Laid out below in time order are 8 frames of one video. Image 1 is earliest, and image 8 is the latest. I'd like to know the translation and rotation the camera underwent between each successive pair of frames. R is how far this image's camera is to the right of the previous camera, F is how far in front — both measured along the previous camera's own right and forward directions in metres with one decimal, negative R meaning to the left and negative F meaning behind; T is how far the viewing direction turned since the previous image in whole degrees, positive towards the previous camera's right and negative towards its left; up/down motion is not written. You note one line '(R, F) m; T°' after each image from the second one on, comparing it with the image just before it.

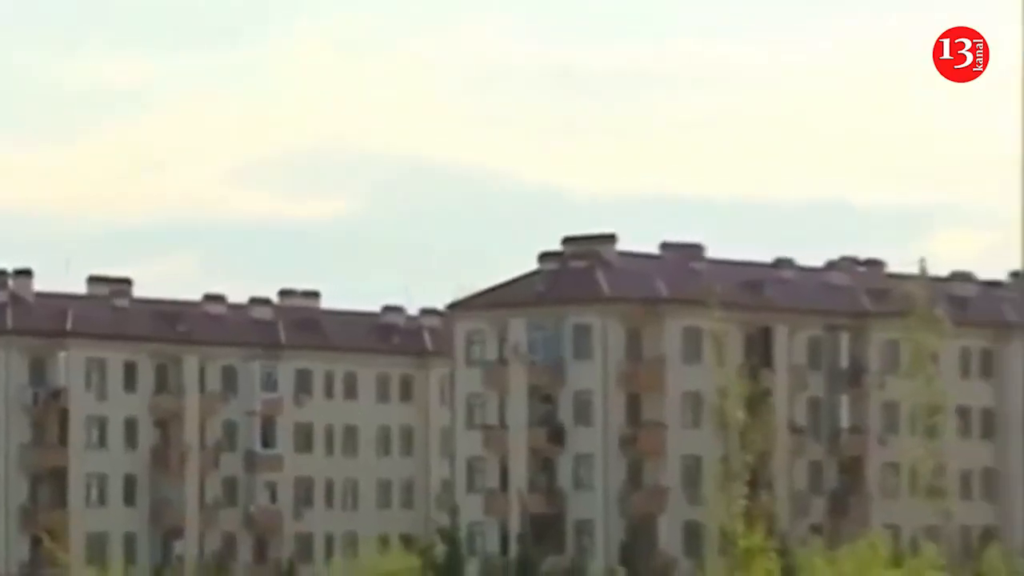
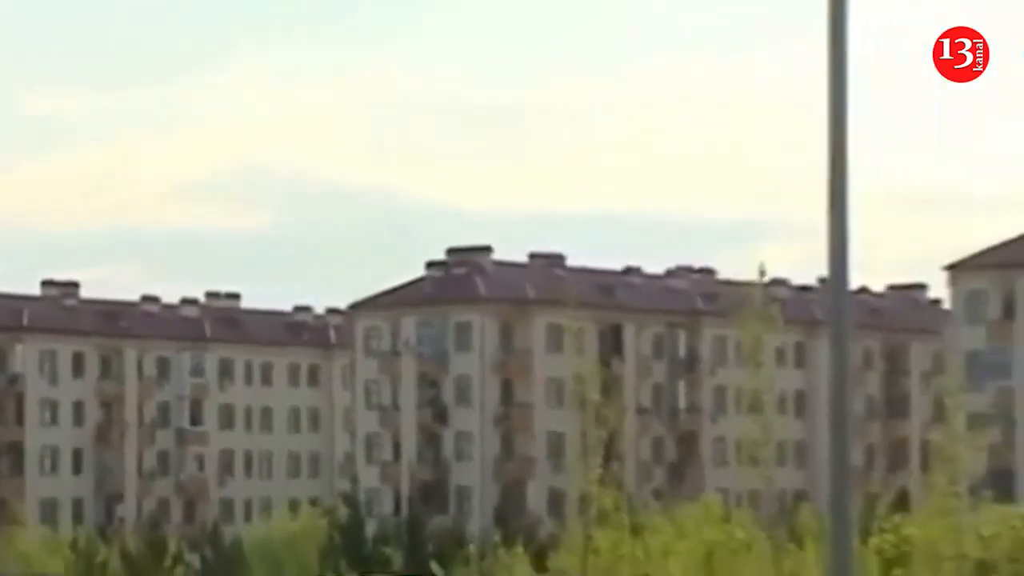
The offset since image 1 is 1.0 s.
(+0.9, -3.6) m; +2°
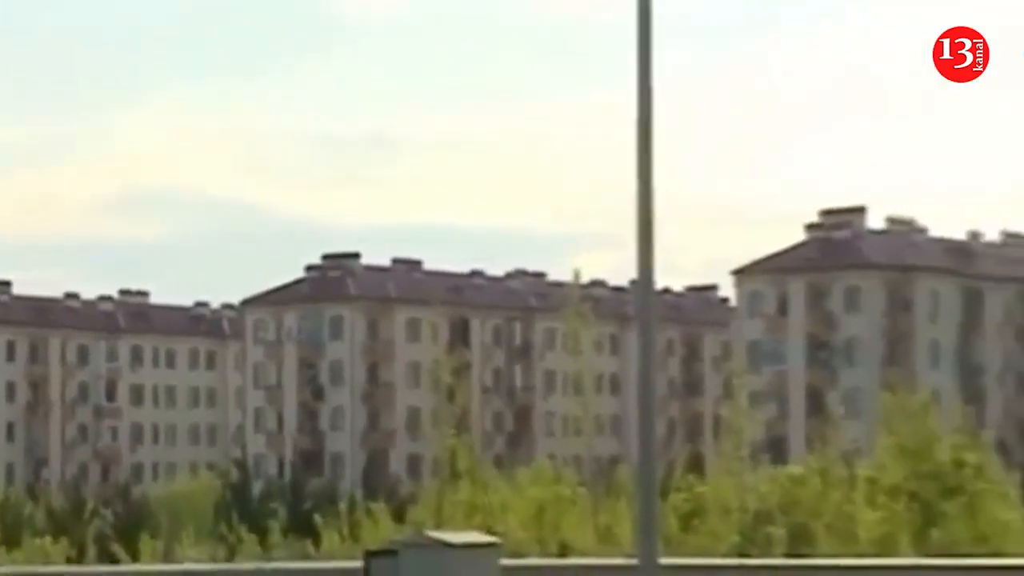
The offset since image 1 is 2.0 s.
(+1.0, -4.7) m; +3°
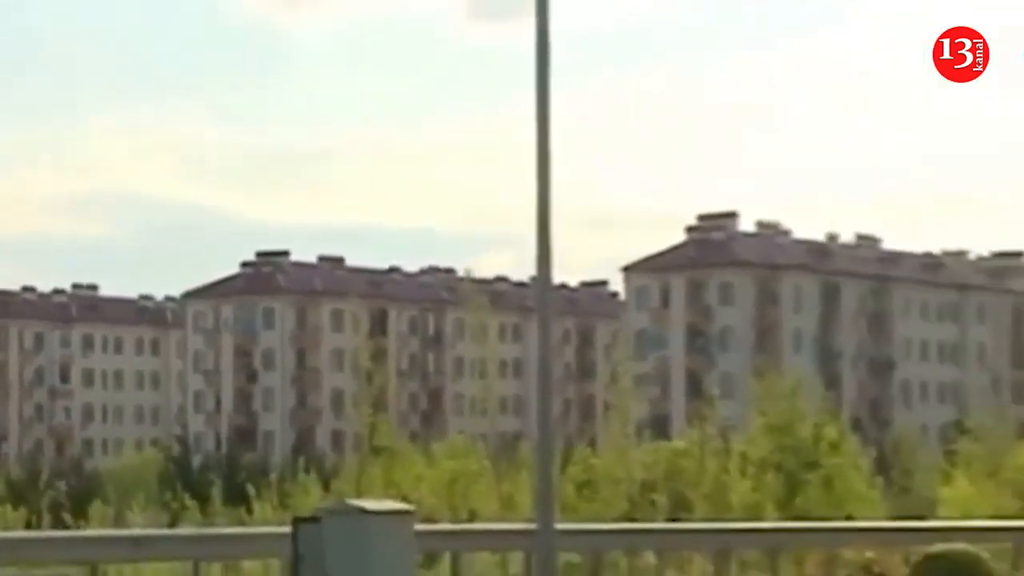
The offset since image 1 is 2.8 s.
(+0.8, -3.4) m; +2°
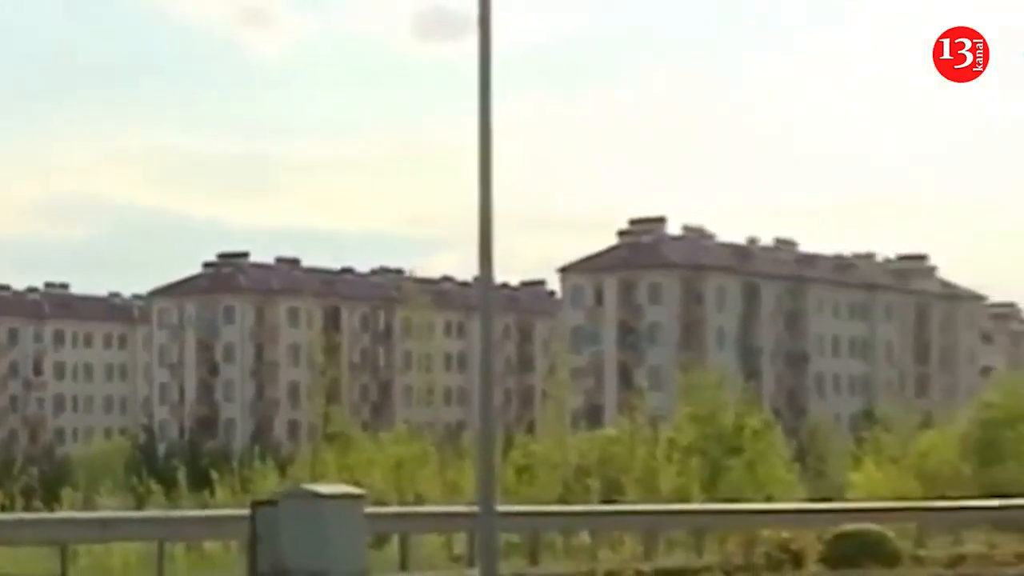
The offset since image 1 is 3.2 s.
(+0.5, -2.3) m; +1°
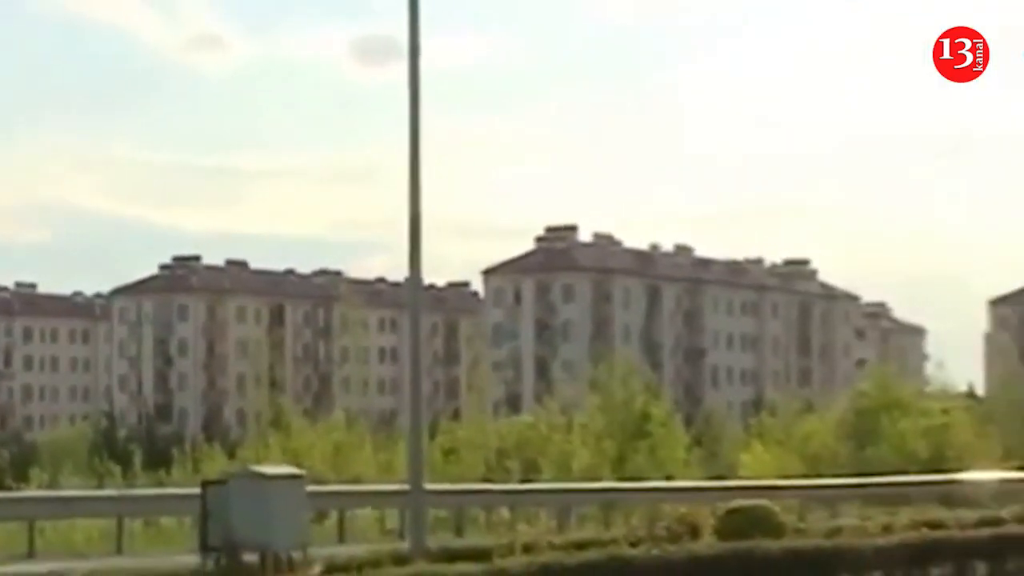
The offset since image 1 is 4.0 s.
(+0.5, -3.7) m; +2°
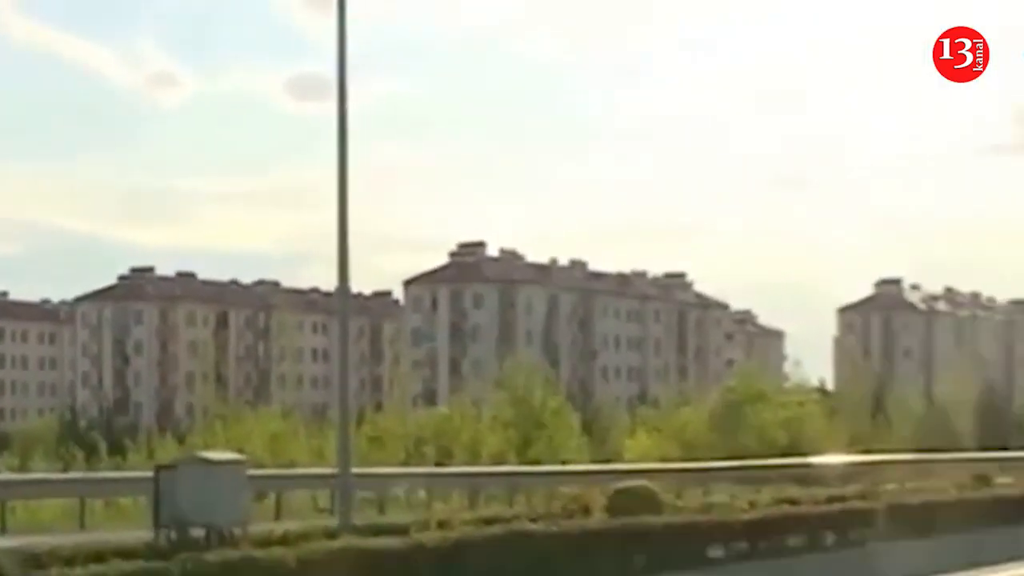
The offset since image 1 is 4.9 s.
(+0.7, -5.4) m; +2°
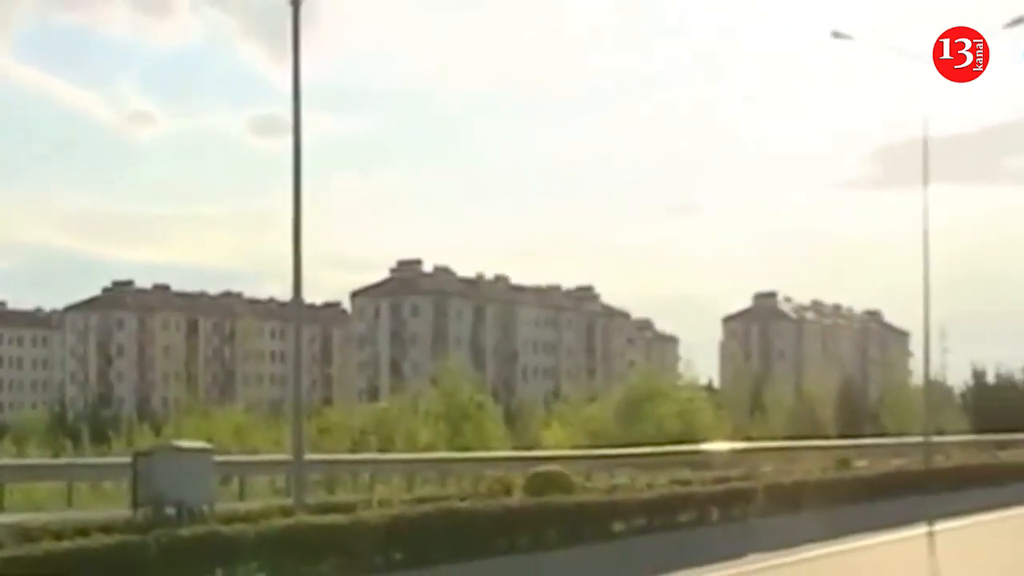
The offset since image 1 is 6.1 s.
(+0.8, -6.7) m; +2°
